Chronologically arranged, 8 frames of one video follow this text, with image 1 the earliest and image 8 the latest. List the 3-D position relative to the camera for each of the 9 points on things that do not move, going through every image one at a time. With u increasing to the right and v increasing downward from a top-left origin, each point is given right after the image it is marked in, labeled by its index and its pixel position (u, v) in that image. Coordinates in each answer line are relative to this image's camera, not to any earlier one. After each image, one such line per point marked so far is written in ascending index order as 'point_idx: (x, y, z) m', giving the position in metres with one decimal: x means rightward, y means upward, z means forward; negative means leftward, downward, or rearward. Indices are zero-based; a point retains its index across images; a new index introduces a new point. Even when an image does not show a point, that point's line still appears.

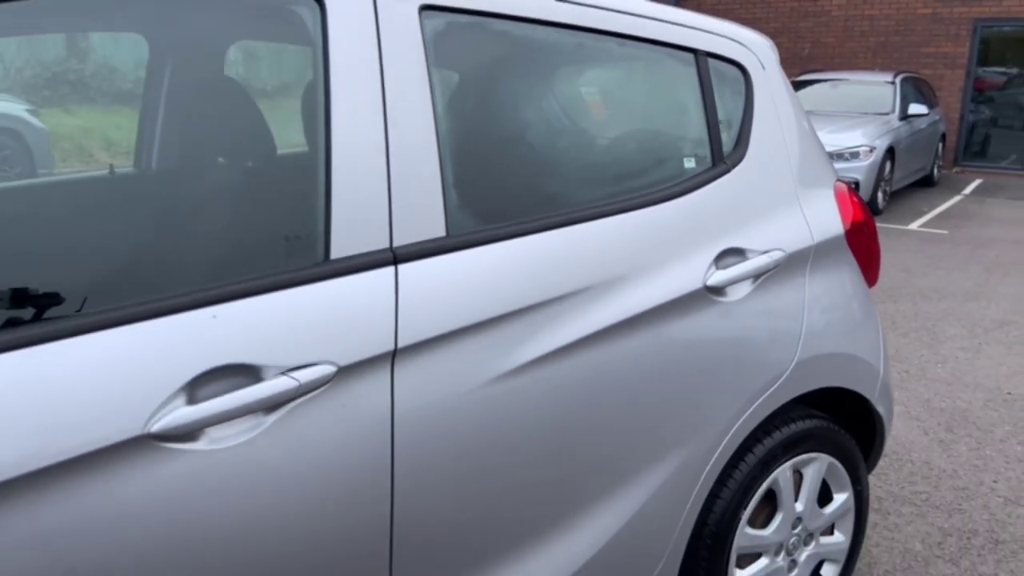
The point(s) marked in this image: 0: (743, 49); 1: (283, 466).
0: (+0.5, +0.6, +2.3) m
1: (-0.3, -0.2, +1.4) m
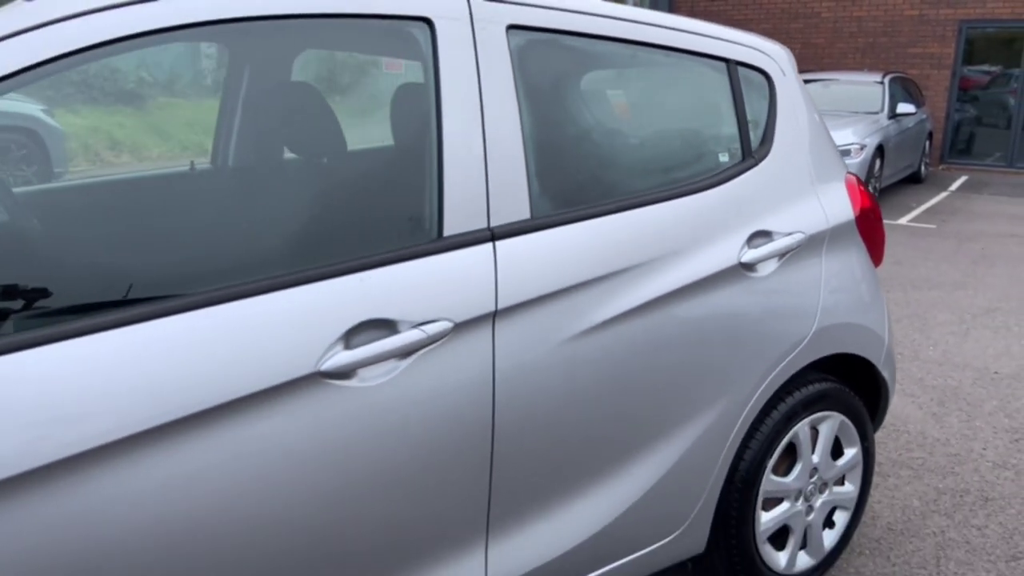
0: (+0.7, +0.6, +2.6) m
1: (-0.2, -0.2, +1.7) m
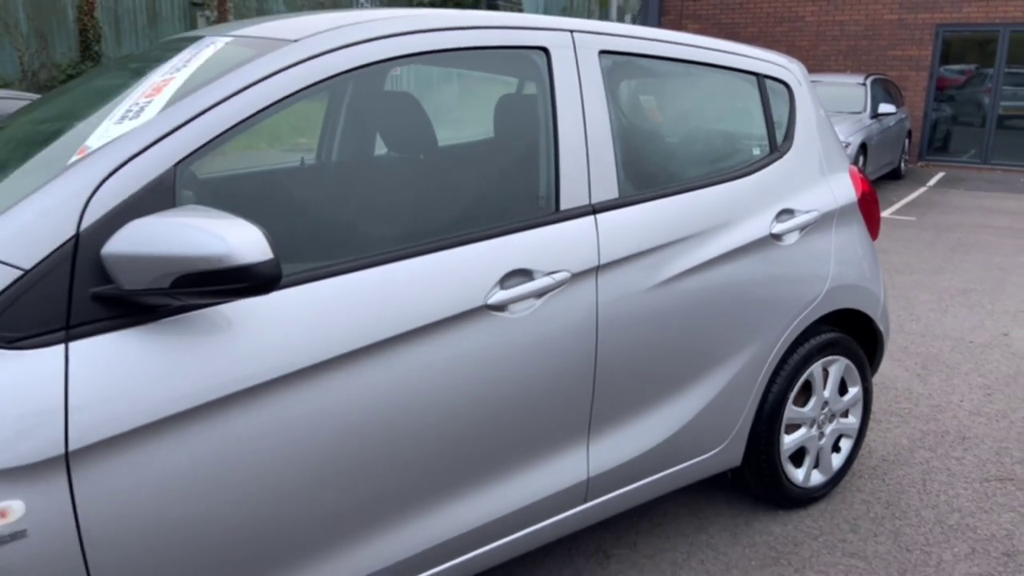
0: (+0.9, +0.7, +3.3) m
1: (+0.1, -0.1, +2.3) m
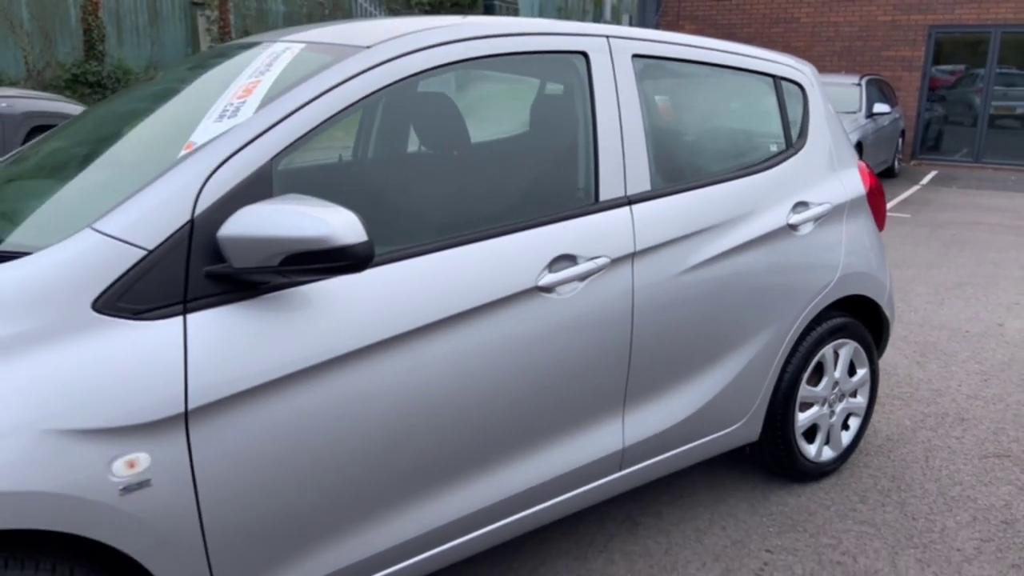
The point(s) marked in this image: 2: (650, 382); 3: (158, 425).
0: (+1.0, +0.8, +3.5) m
1: (+0.2, -0.1, +2.6) m
2: (+0.4, -0.3, +2.9) m
3: (-0.6, -0.2, +1.8) m
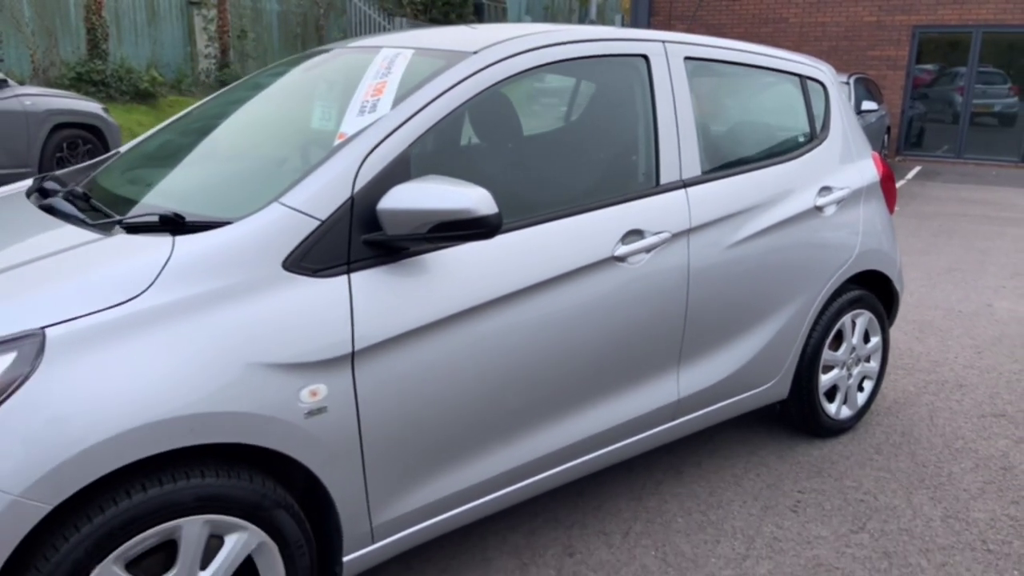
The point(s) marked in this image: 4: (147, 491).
0: (+1.2, +0.8, +3.9) m
1: (+0.4, 0.0, +3.0) m
2: (+0.6, -0.2, +3.3) m
3: (-0.4, -0.2, +2.2) m
4: (-0.7, -0.4, +2.0) m
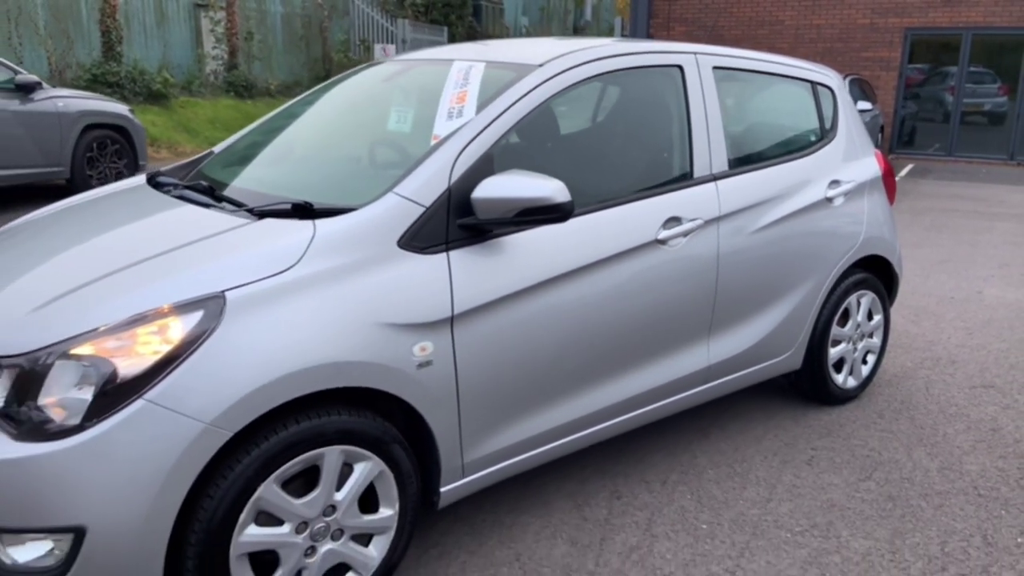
0: (+1.4, +0.9, +4.4) m
1: (+0.6, +0.1, +3.5) m
2: (+0.8, -0.1, +3.8) m
3: (-0.2, -0.1, +2.7) m
4: (-0.5, -0.3, +2.4) m
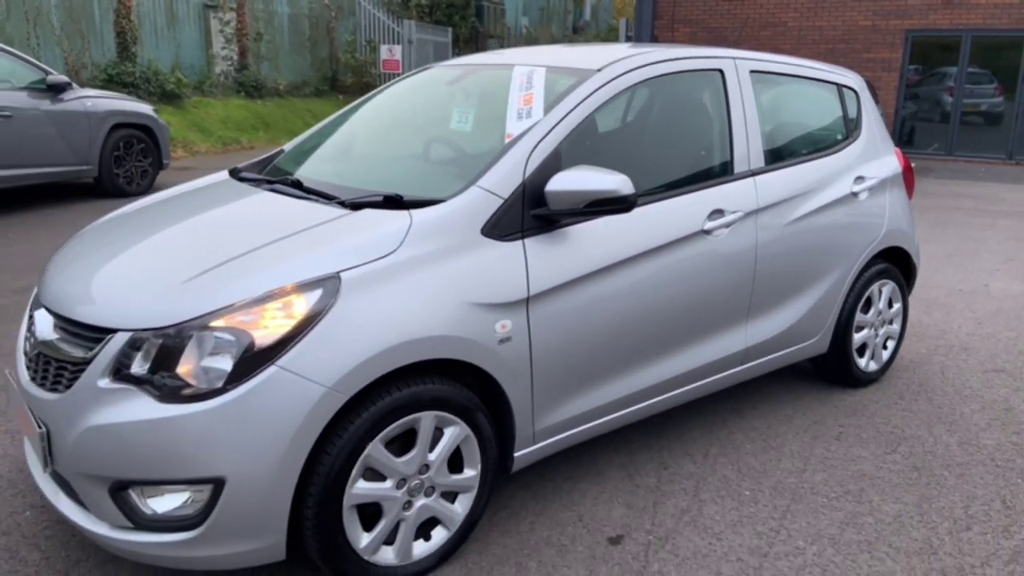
0: (+1.6, +1.0, +4.7) m
1: (+0.8, +0.1, +3.8) m
2: (+1.0, -0.1, +4.1) m
3: (0.0, 0.0, +3.0) m
4: (-0.3, -0.3, +2.7) m
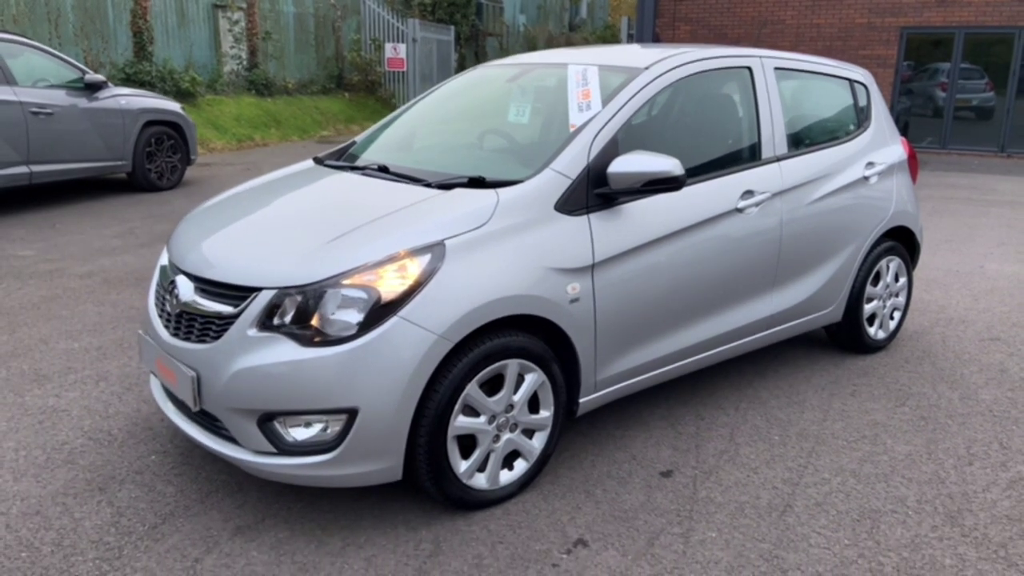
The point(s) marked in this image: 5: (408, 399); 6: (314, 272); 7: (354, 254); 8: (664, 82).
0: (+1.8, +1.1, +5.2) m
1: (+1.0, +0.3, +4.3) m
2: (+1.2, +0.1, +4.6) m
3: (+0.2, +0.1, +3.5) m
4: (-0.1, -0.2, +3.2) m
5: (-0.3, -0.3, +3.0) m
6: (-0.6, 0.0, +3.0) m
7: (-0.5, +0.1, +3.1) m
8: (+0.6, +0.8, +4.0) m
